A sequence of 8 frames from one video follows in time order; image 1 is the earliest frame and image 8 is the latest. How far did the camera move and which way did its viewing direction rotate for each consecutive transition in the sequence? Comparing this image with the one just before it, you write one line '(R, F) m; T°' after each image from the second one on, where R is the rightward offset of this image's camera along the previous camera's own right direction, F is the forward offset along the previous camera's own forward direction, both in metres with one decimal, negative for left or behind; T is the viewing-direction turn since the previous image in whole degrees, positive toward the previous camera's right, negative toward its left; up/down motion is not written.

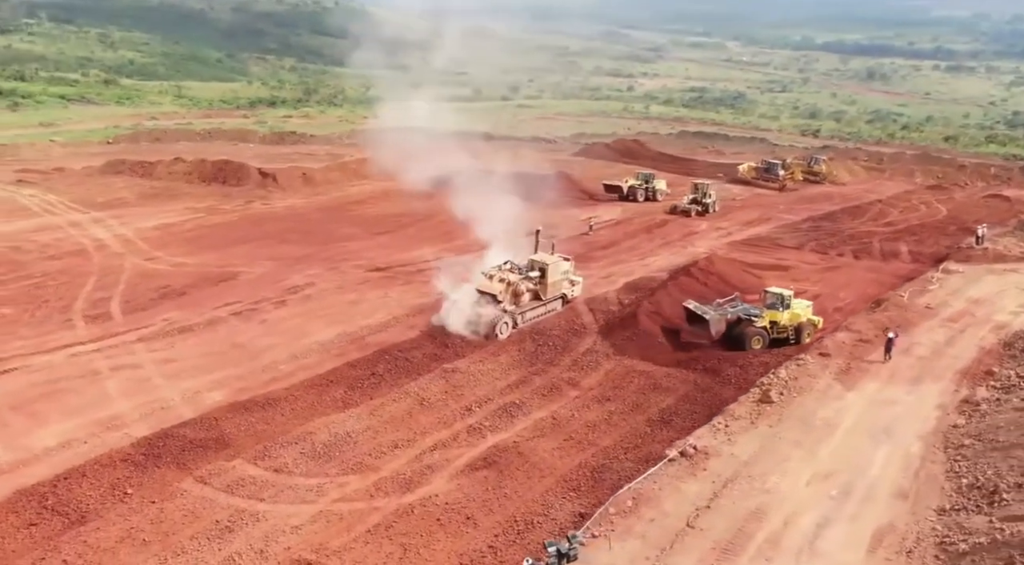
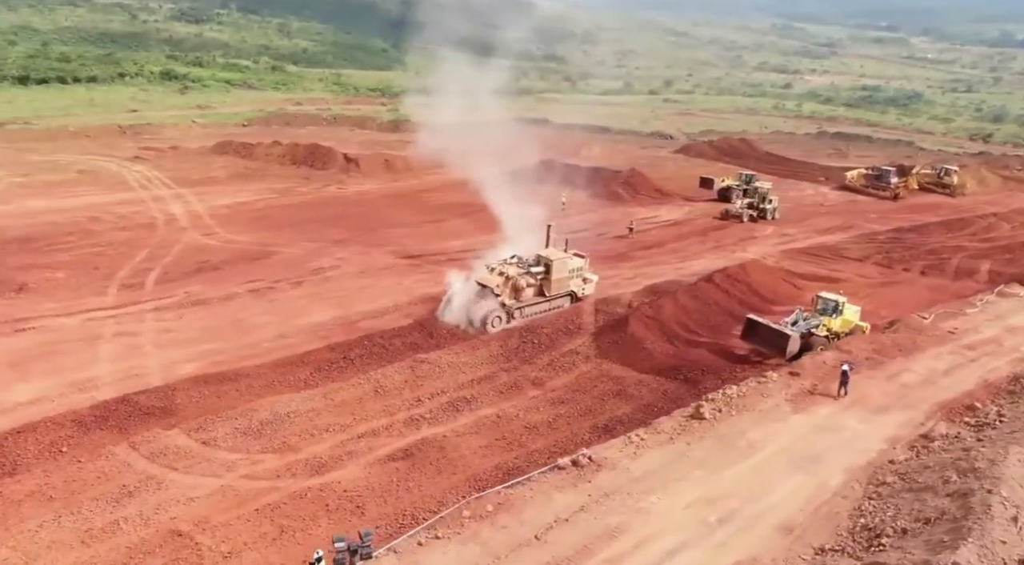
(+4.6, +0.6) m; -11°
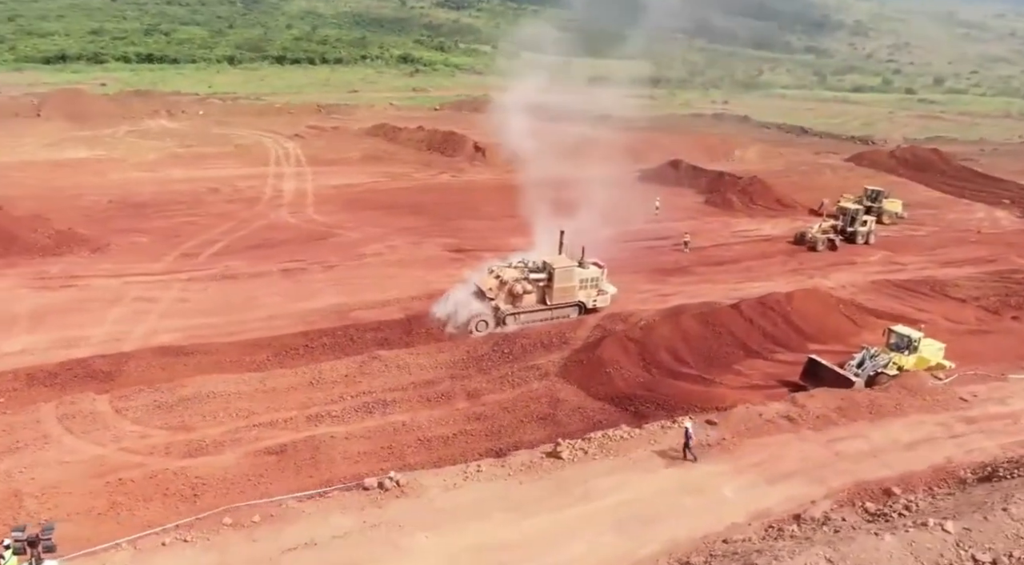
(+7.0, +2.0) m; -16°
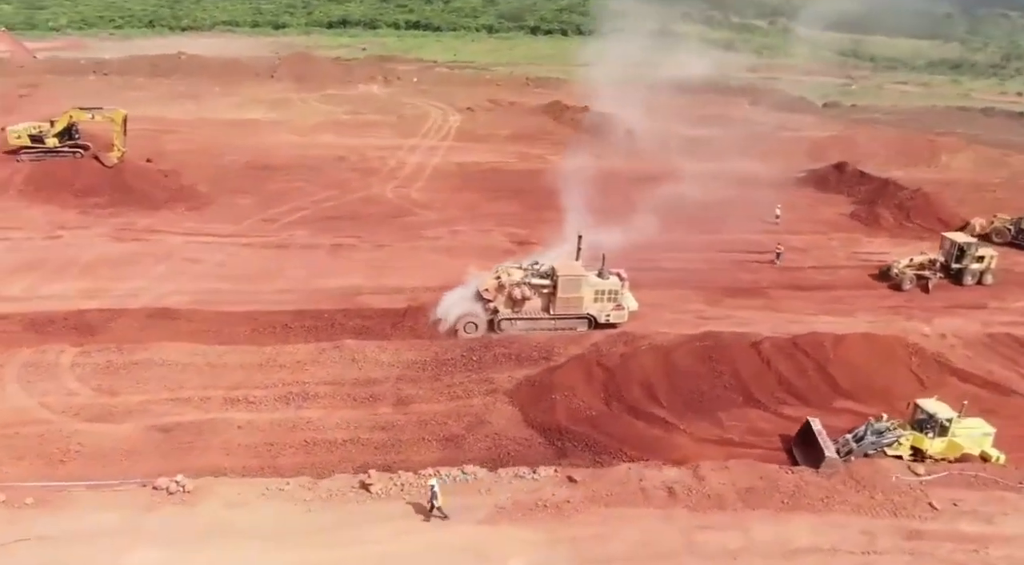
(+7.0, +2.9) m; -18°
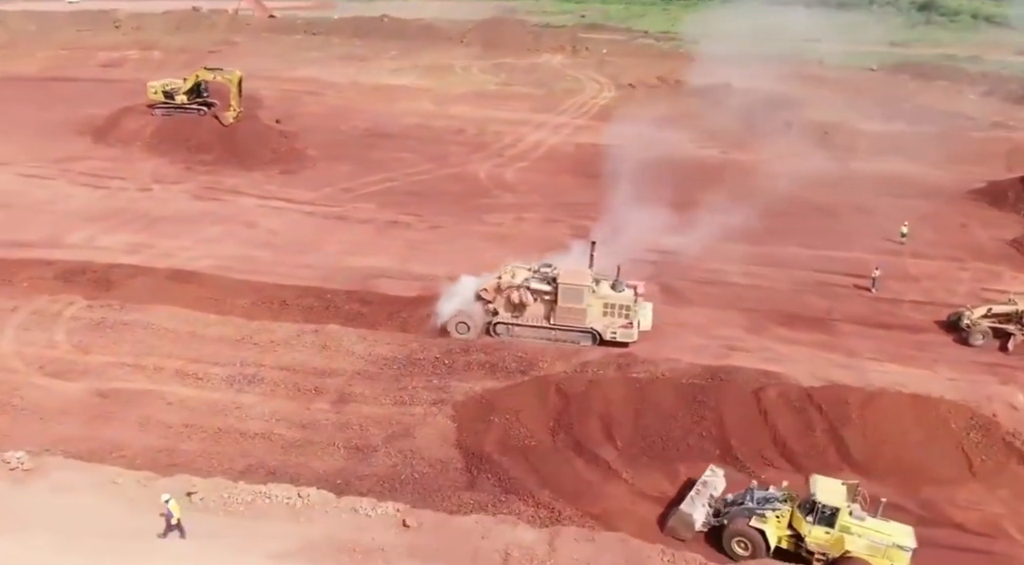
(+5.6, +2.7) m; -16°
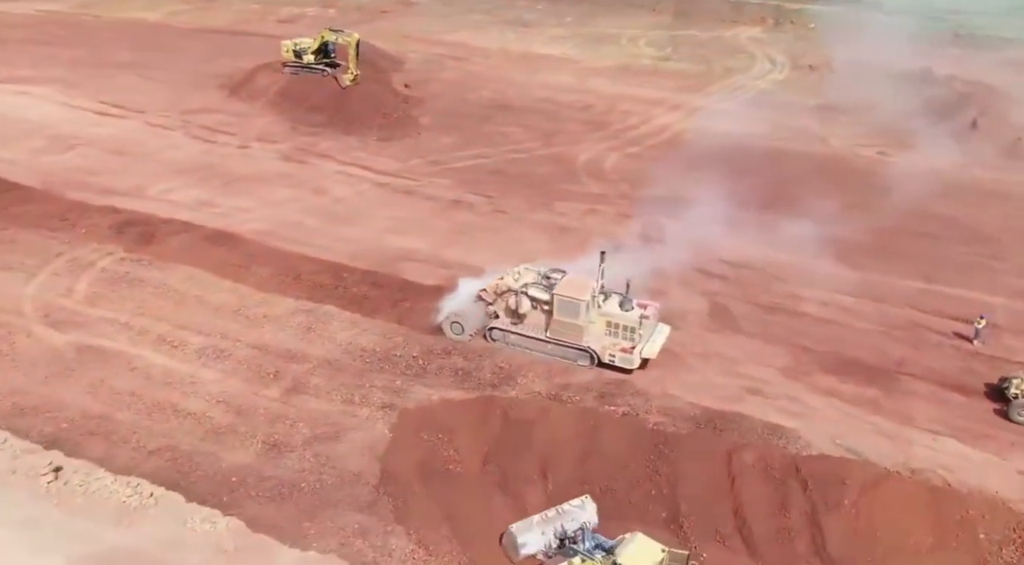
(+4.8, +2.6) m; -15°
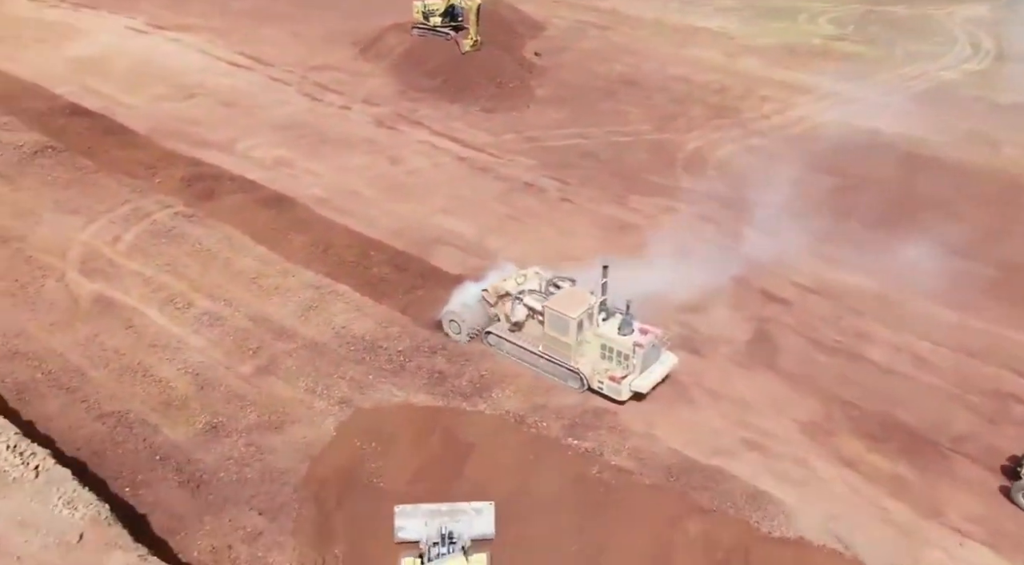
(+4.0, +2.2) m; -14°
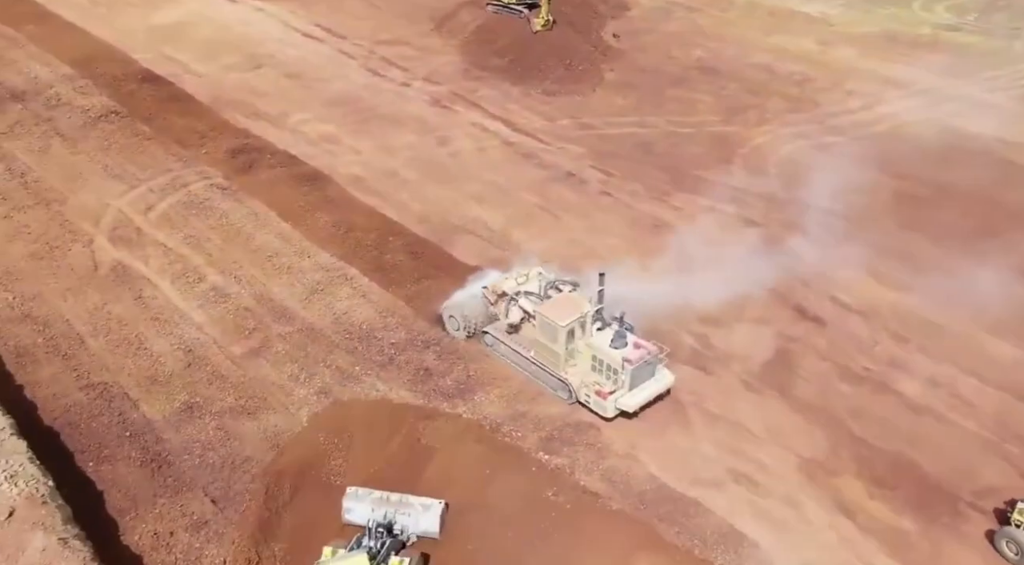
(+2.1, +1.0) m; -7°
